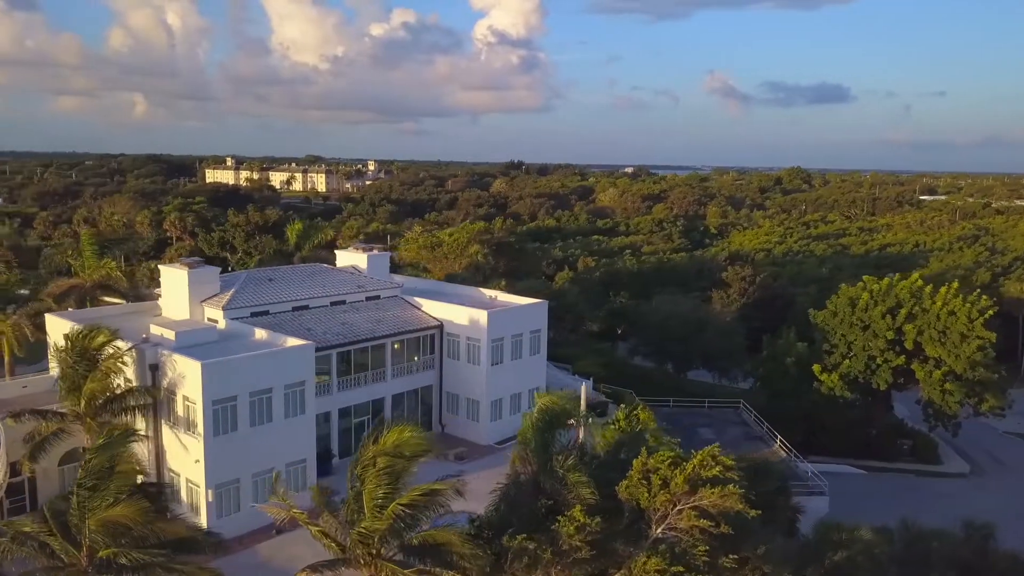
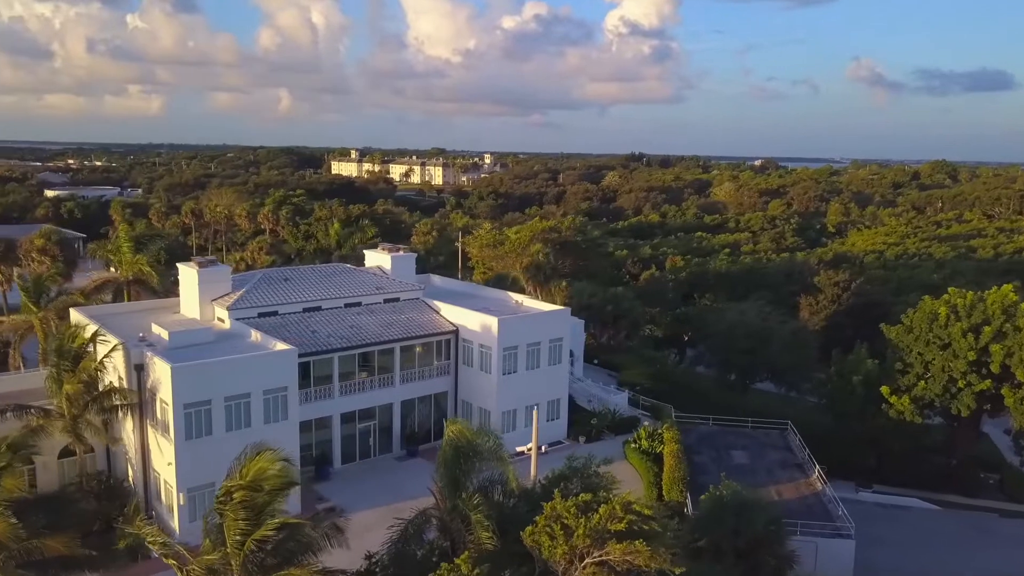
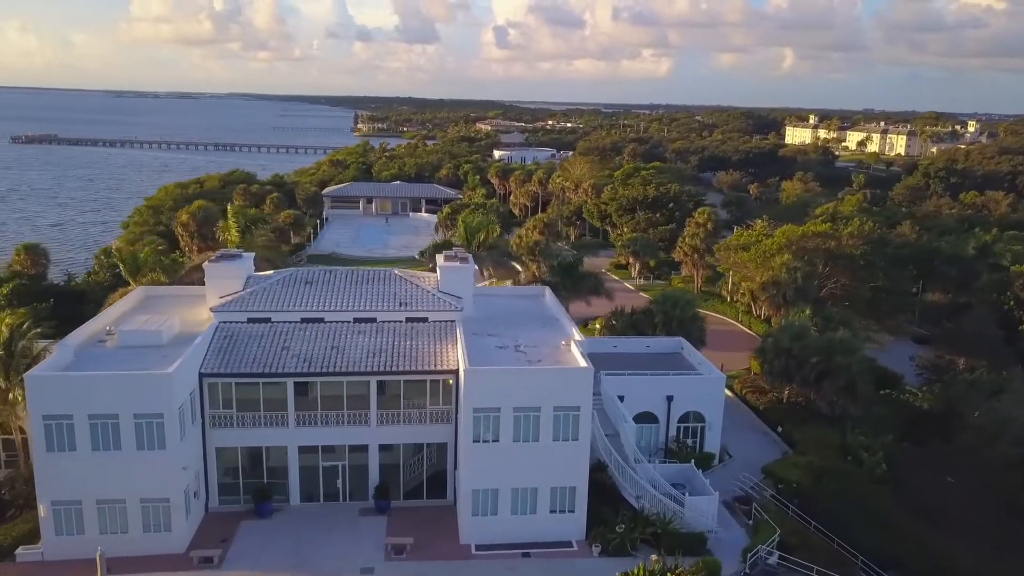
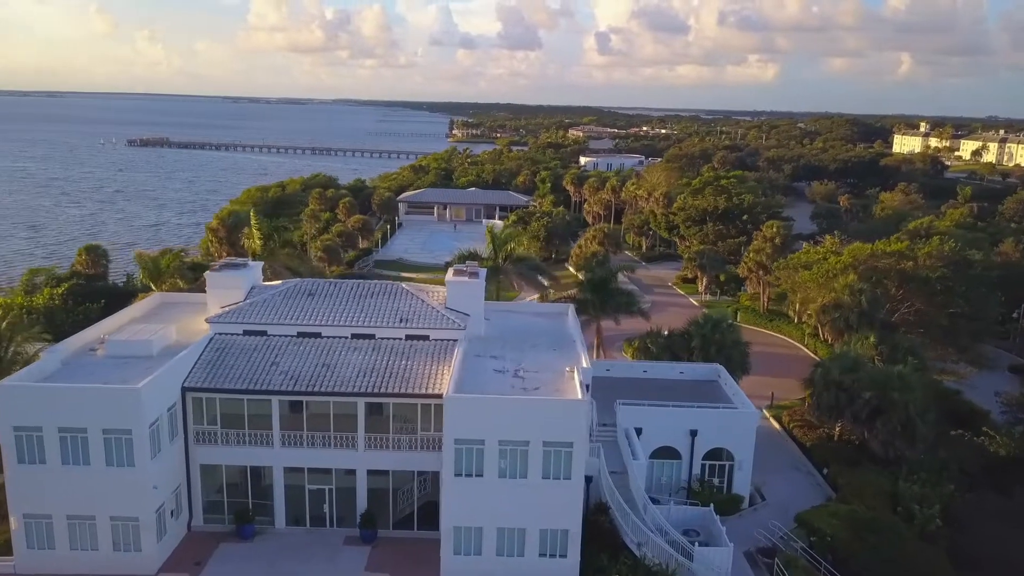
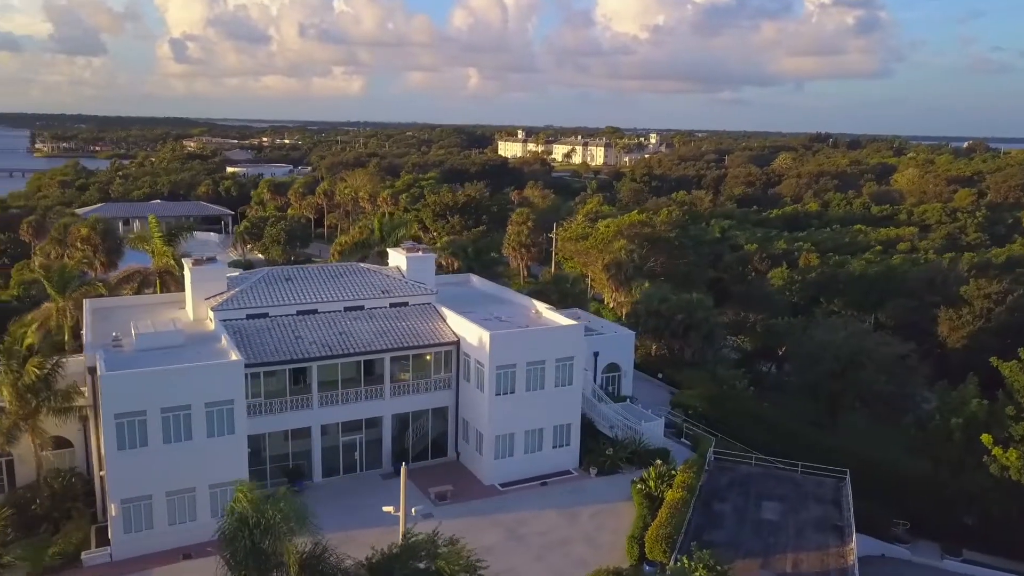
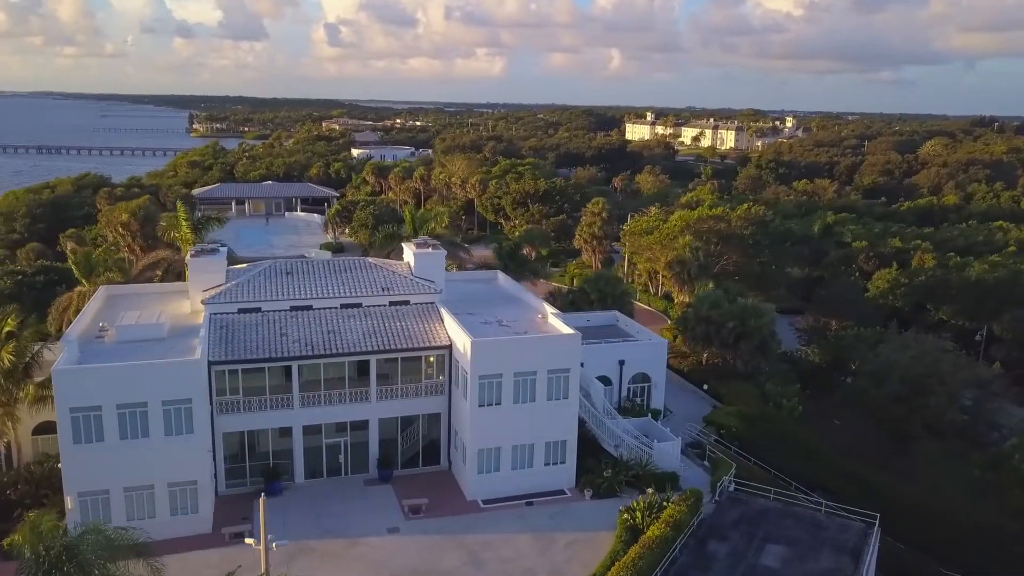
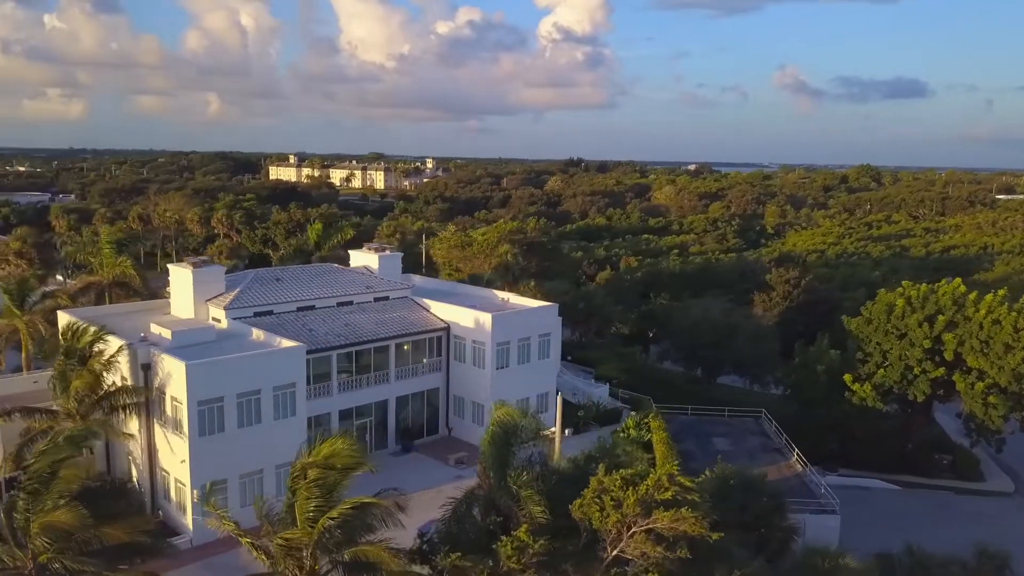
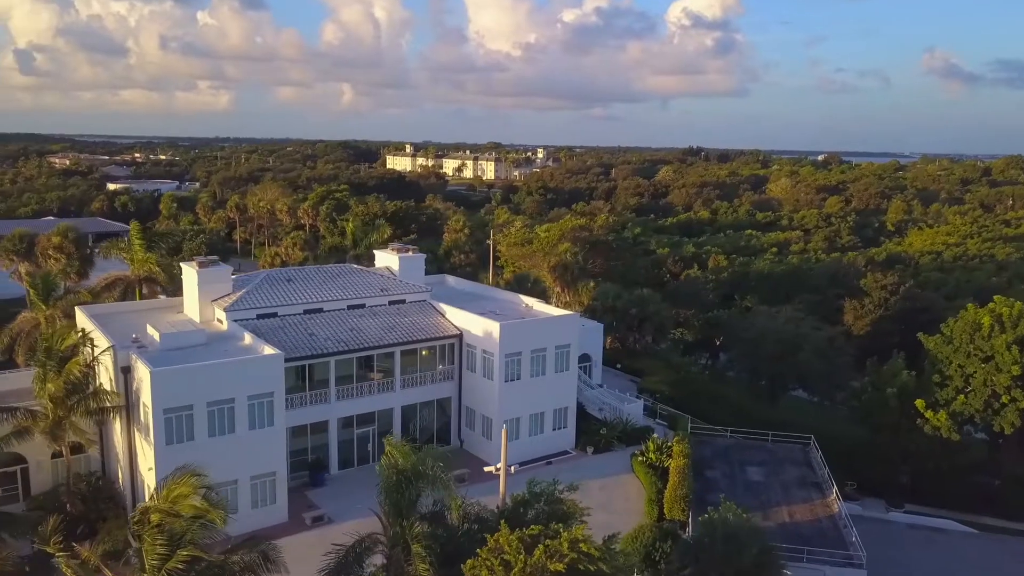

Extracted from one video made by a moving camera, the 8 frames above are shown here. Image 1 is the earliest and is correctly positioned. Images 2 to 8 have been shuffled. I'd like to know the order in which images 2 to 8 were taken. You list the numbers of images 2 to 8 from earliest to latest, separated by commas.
7, 2, 8, 5, 6, 3, 4
